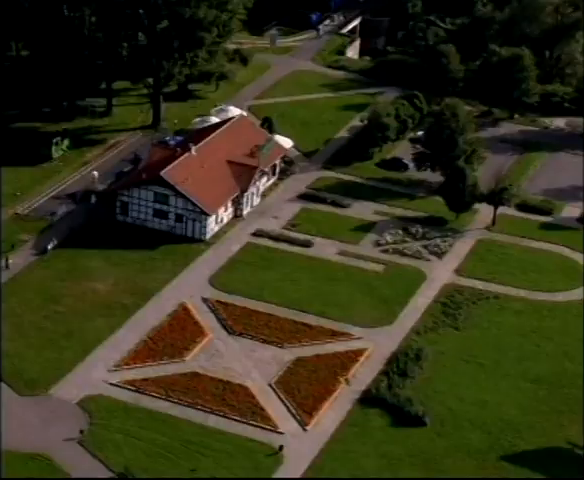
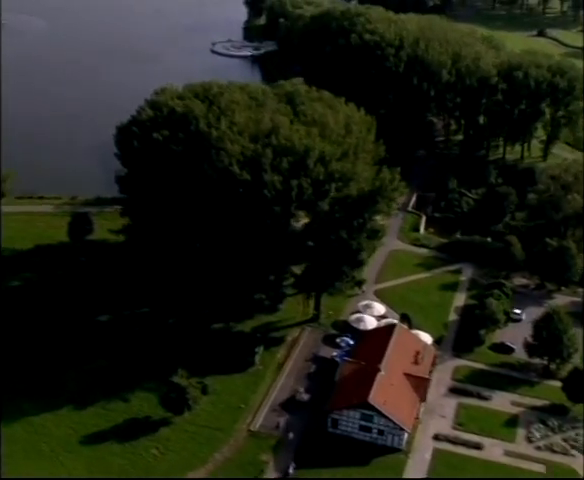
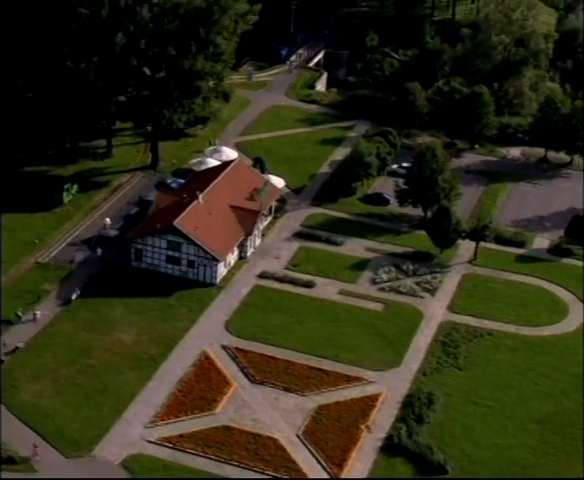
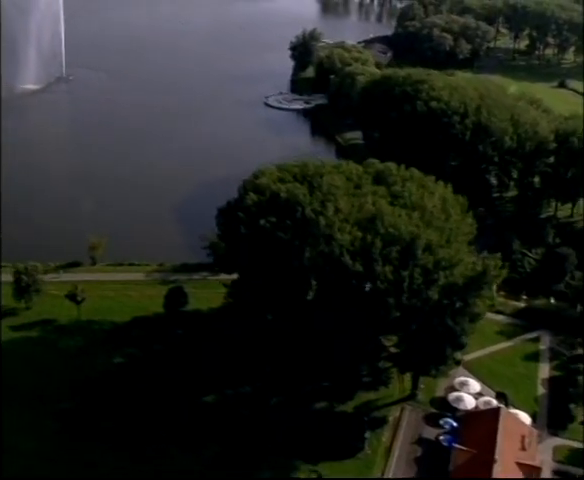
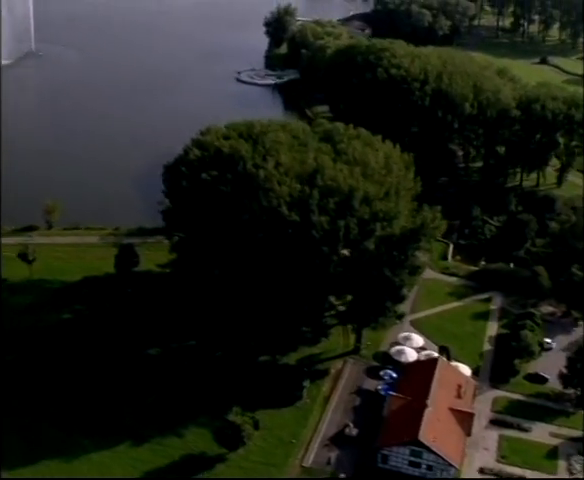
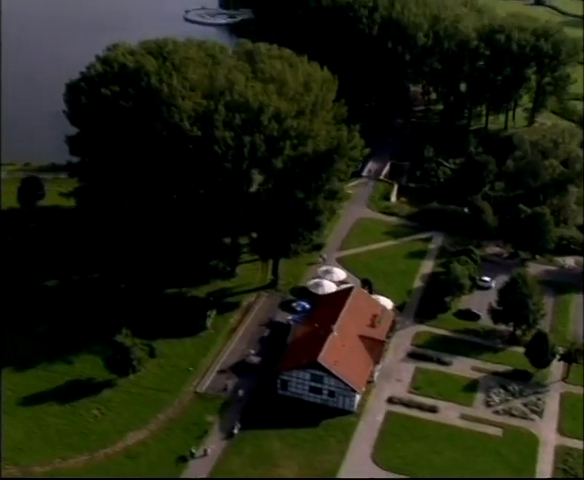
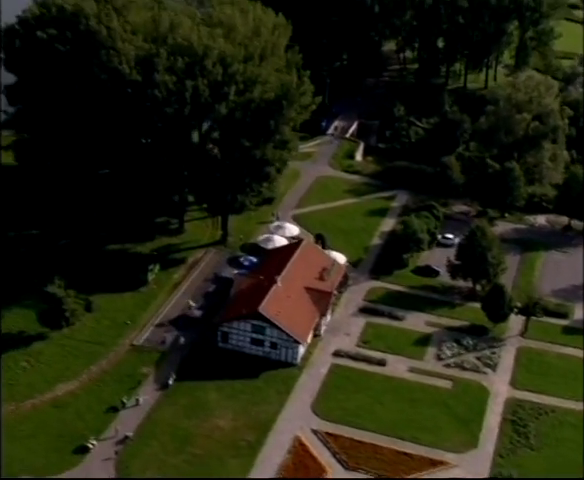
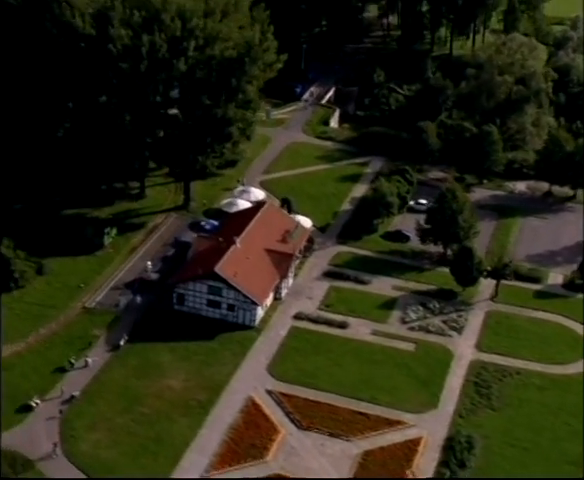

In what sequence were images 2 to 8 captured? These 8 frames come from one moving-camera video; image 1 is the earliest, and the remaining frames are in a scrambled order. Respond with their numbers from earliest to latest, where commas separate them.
3, 8, 7, 6, 2, 5, 4
